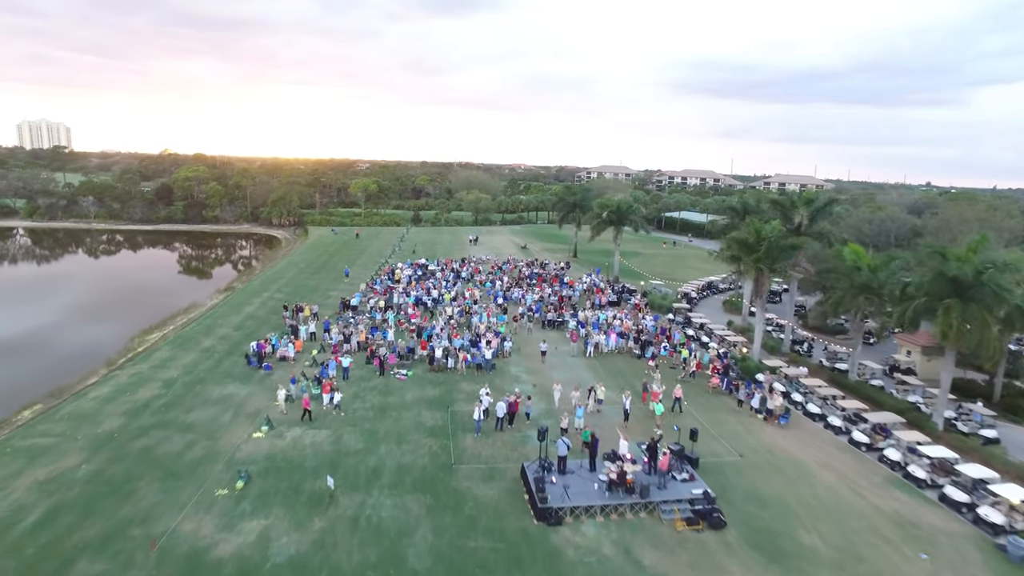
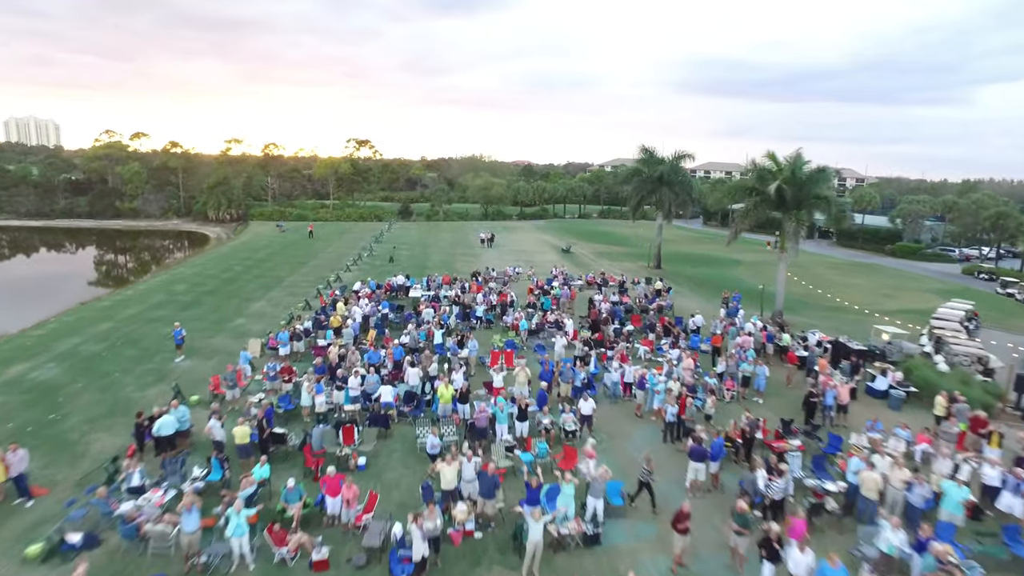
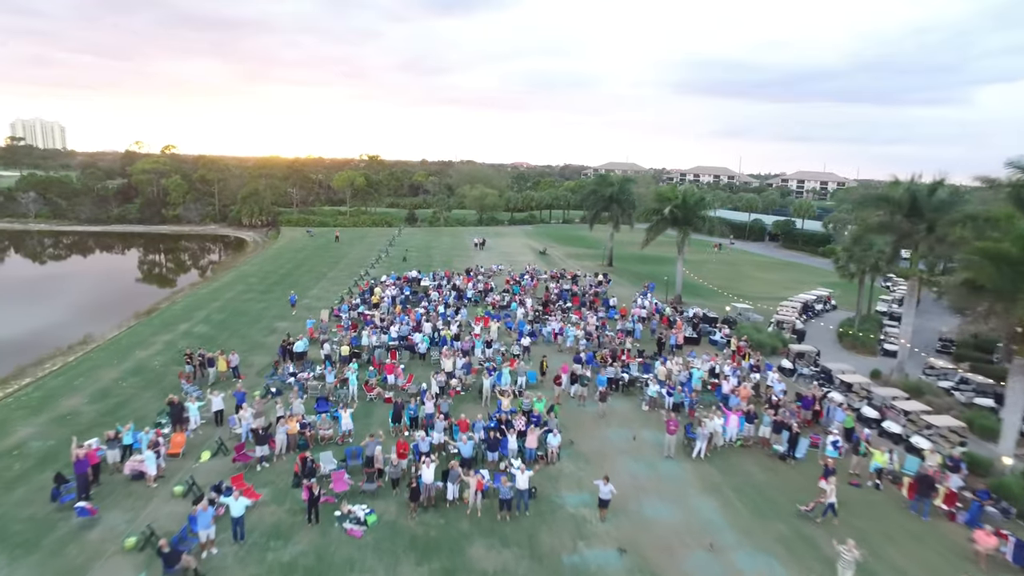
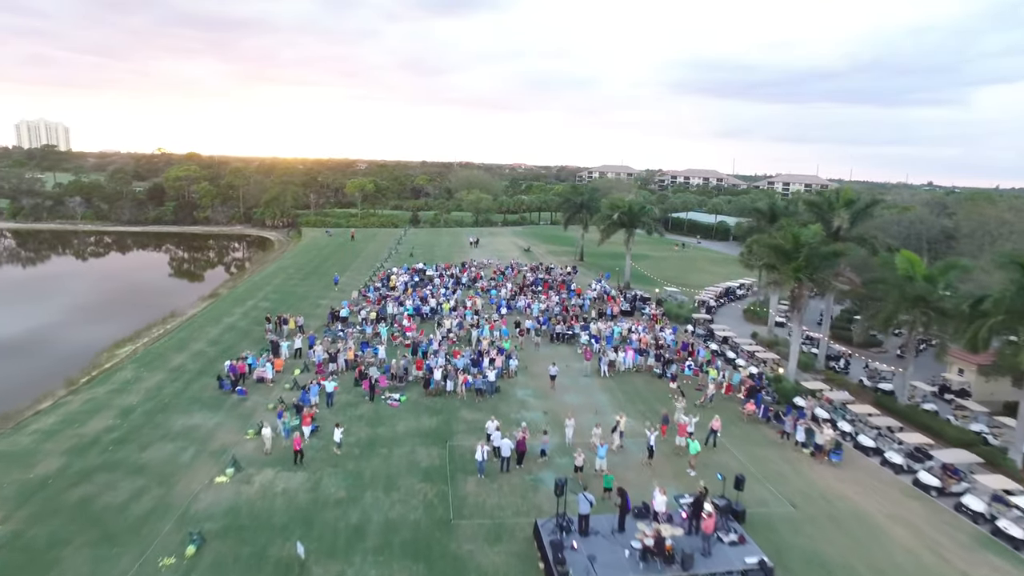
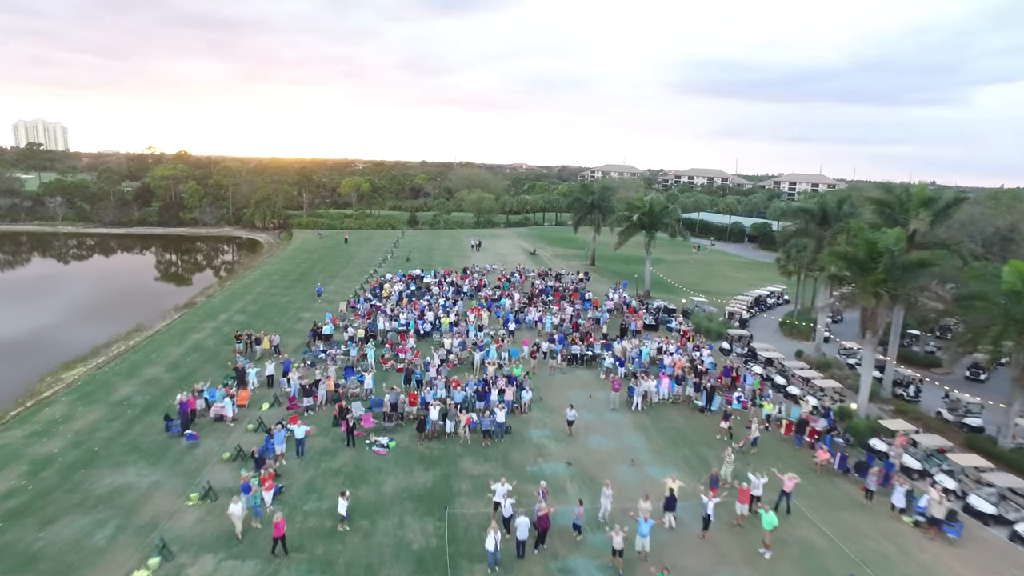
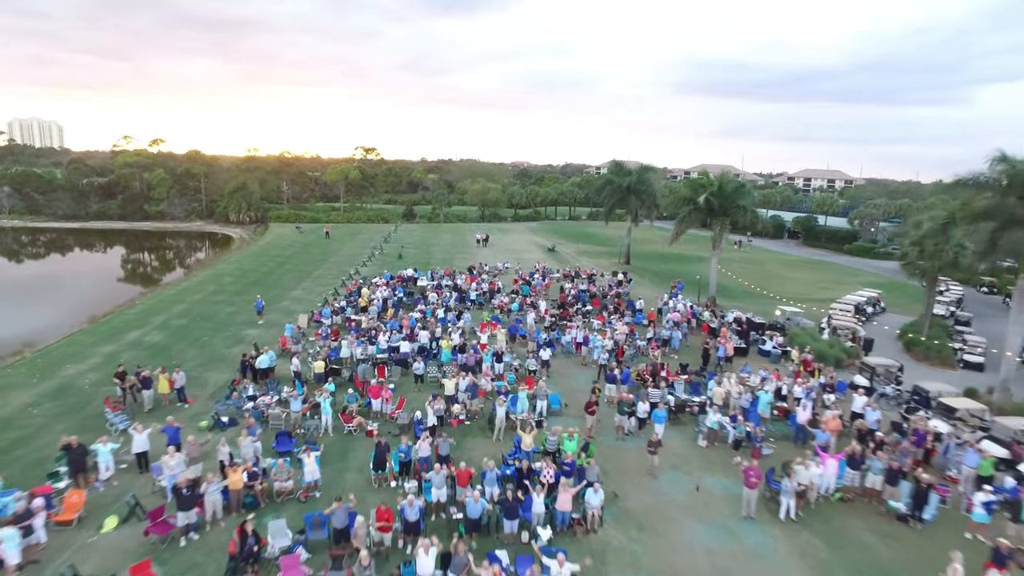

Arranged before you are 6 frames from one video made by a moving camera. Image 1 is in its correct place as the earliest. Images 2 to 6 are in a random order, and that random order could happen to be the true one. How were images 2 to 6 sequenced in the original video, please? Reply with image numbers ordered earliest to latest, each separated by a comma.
4, 5, 3, 6, 2
